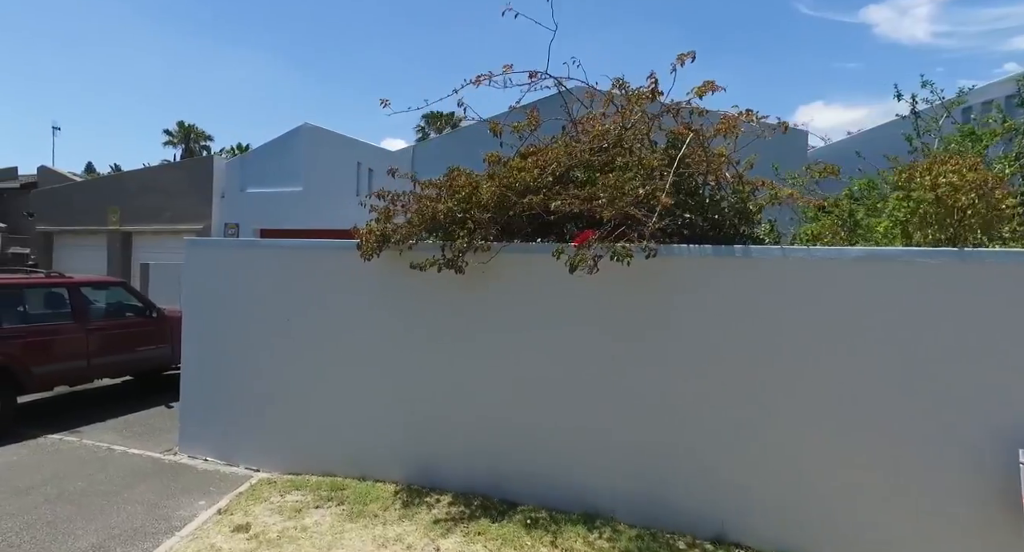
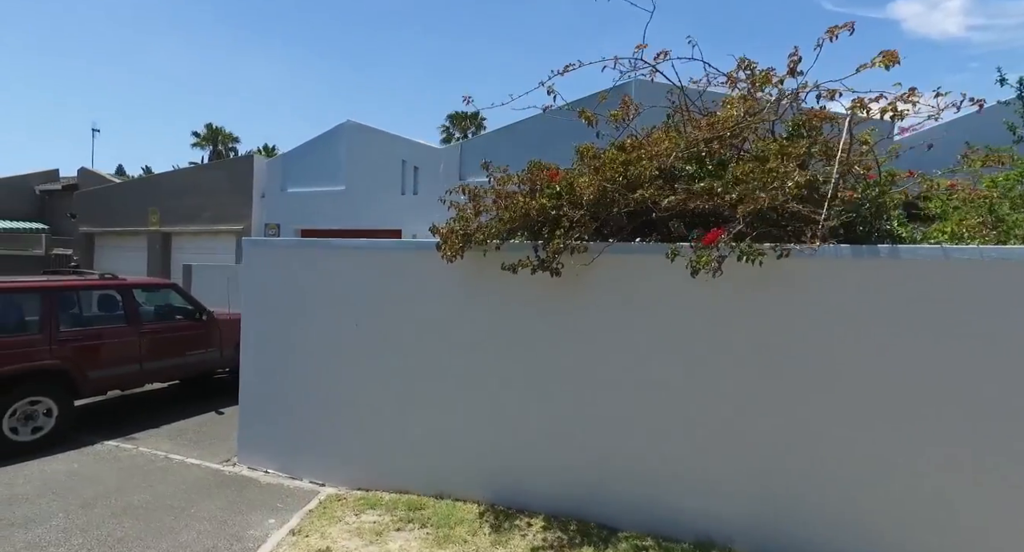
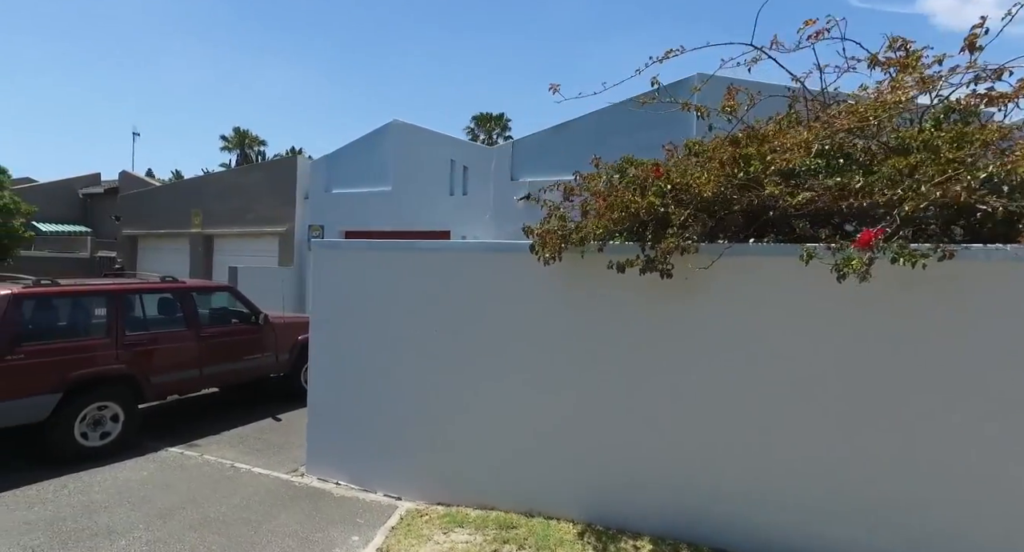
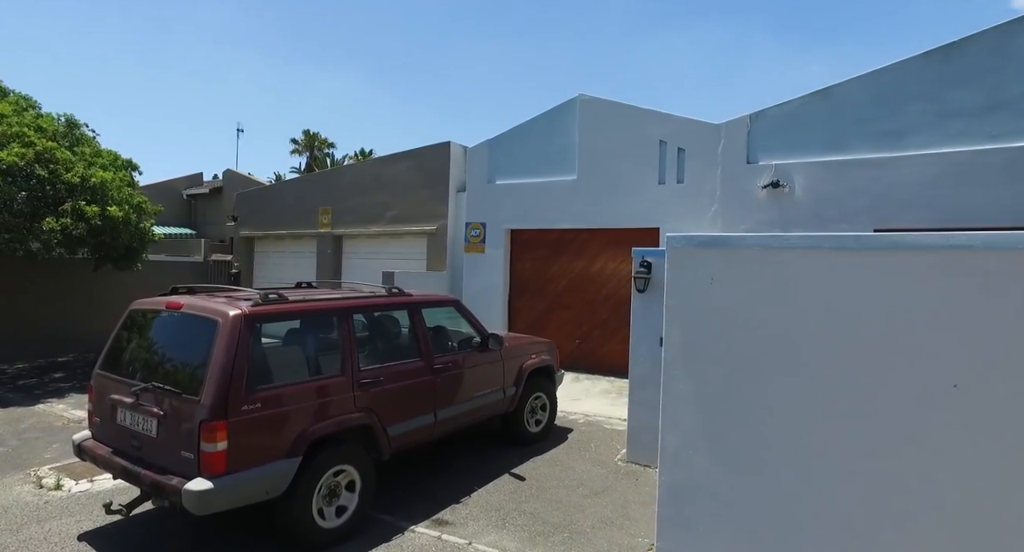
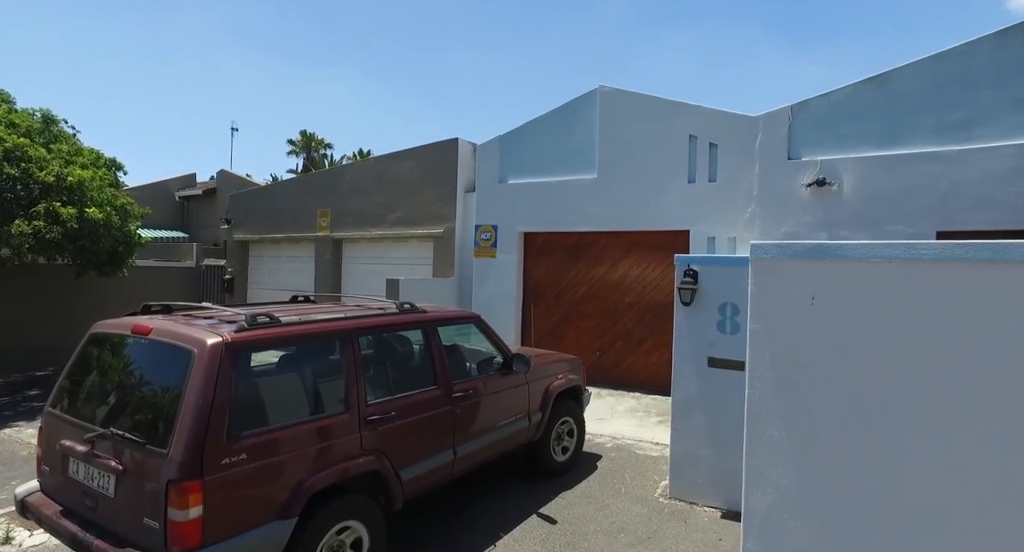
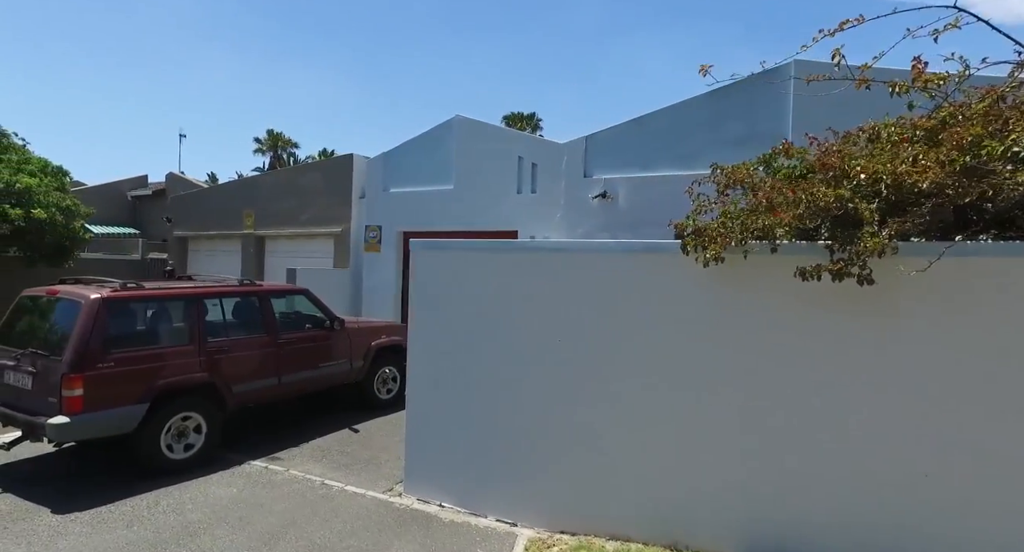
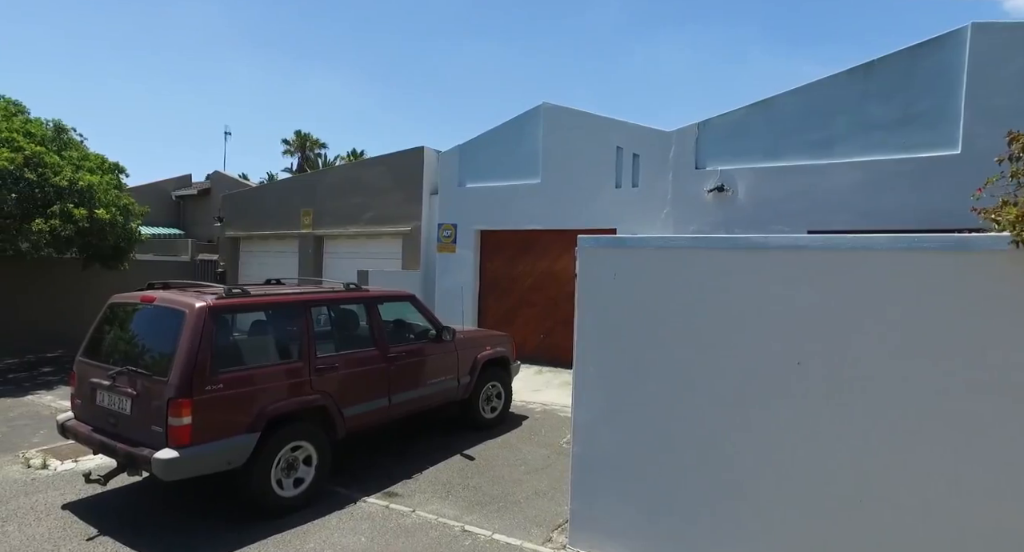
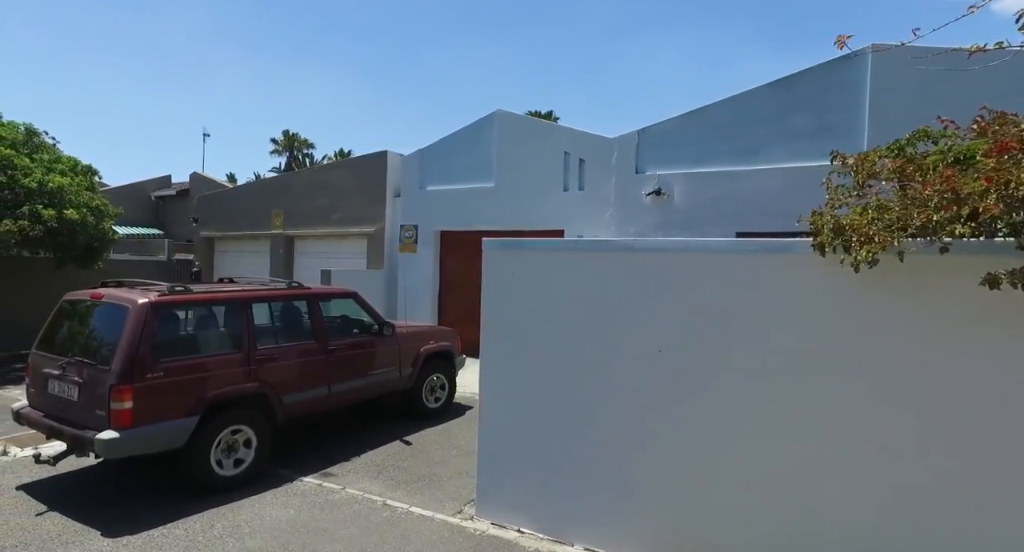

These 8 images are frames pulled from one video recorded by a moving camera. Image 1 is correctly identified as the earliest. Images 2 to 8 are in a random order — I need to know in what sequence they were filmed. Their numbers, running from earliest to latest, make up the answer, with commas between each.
2, 3, 6, 8, 7, 4, 5
